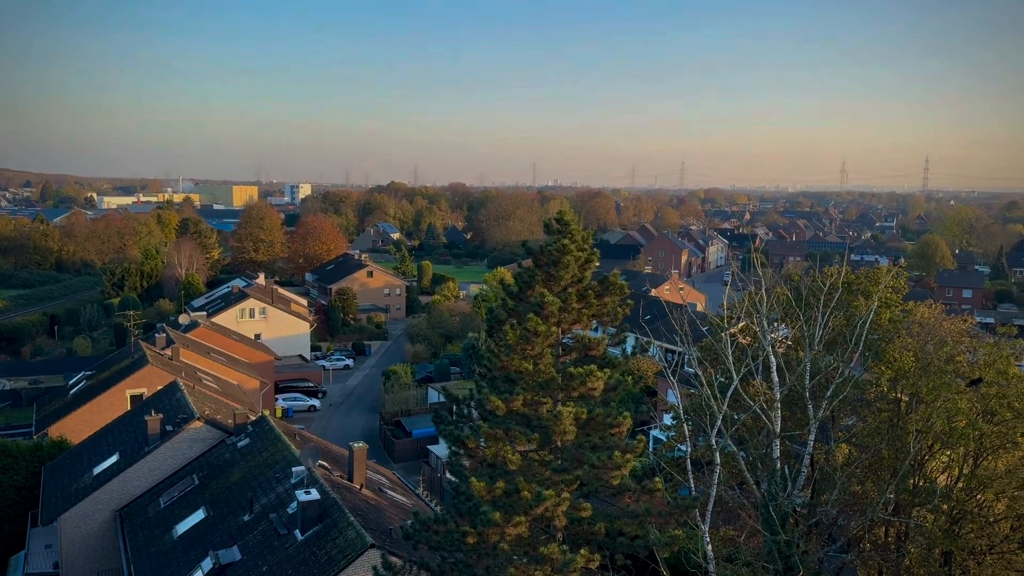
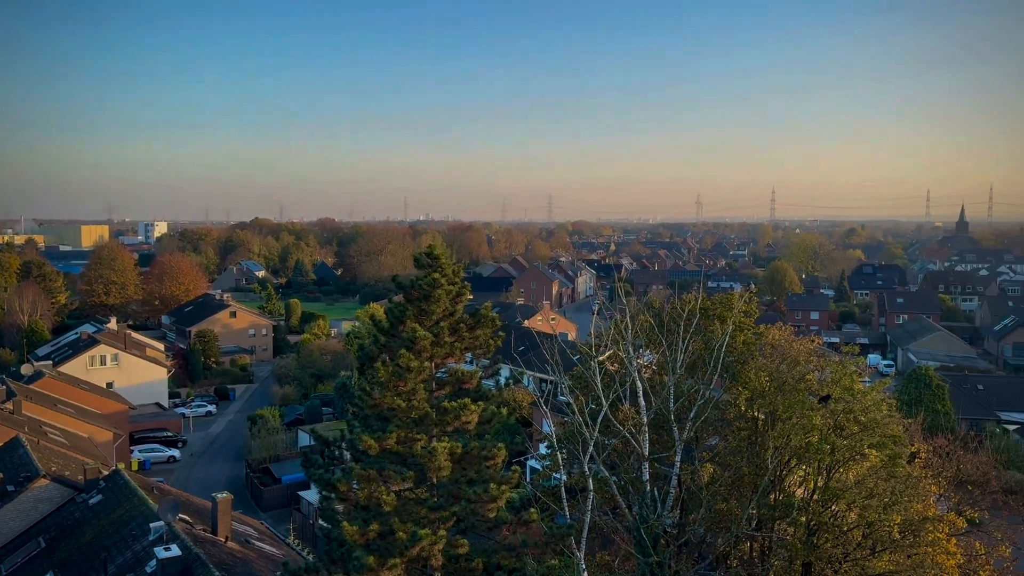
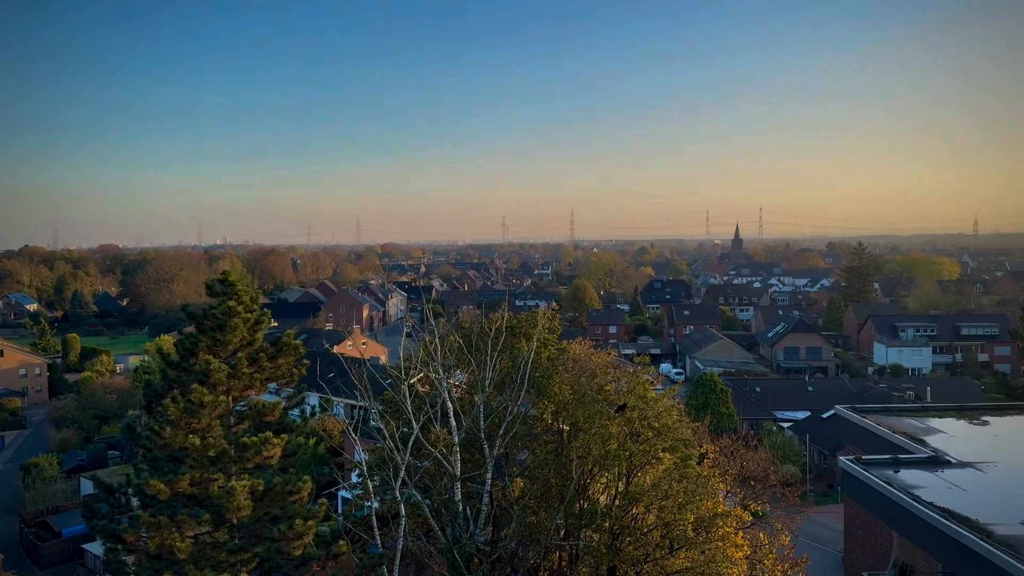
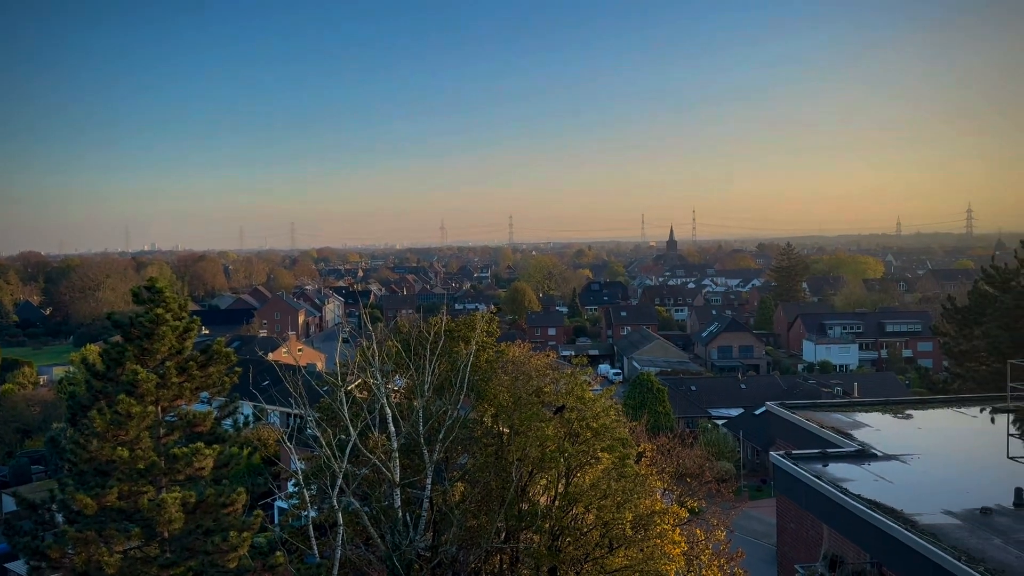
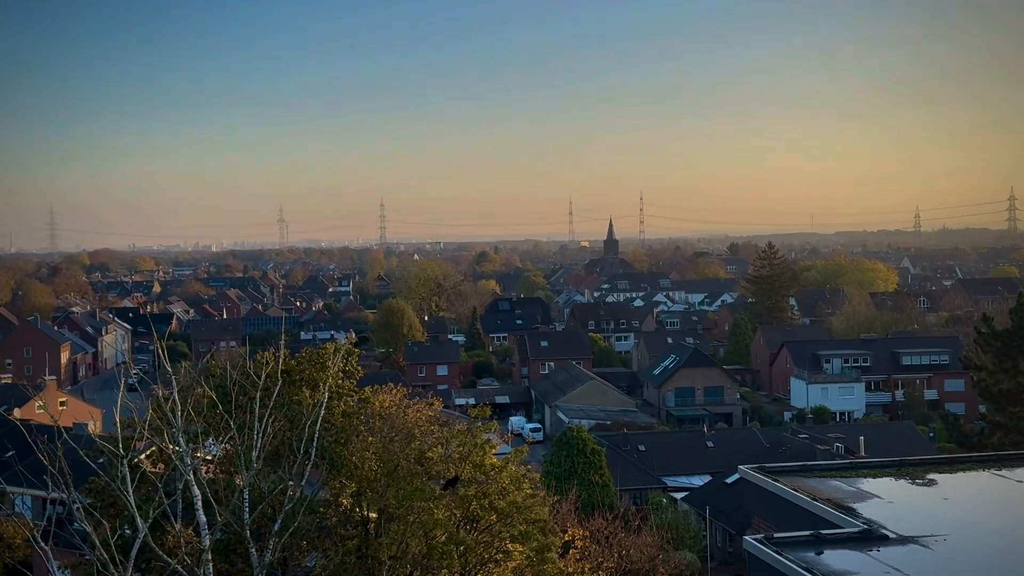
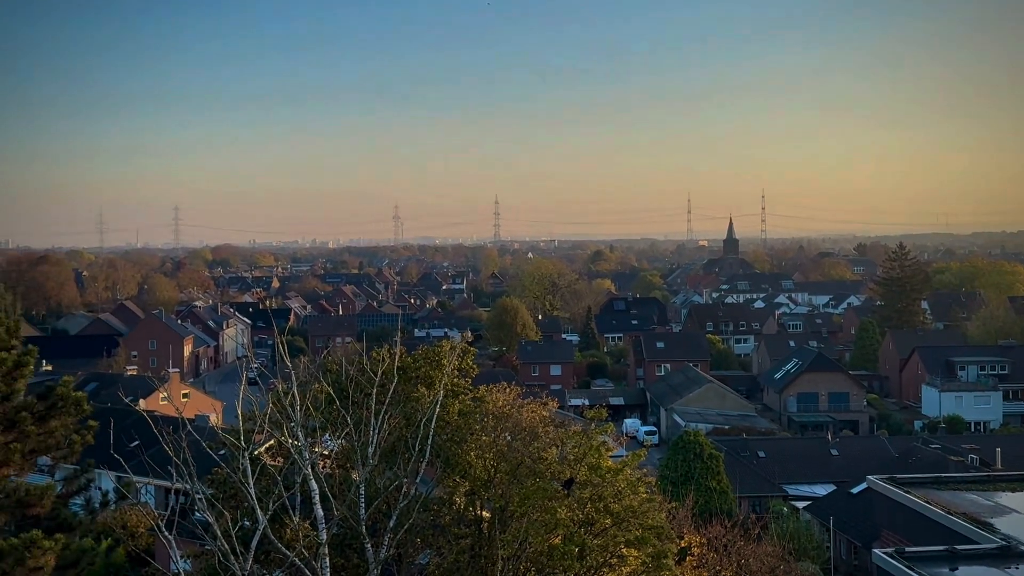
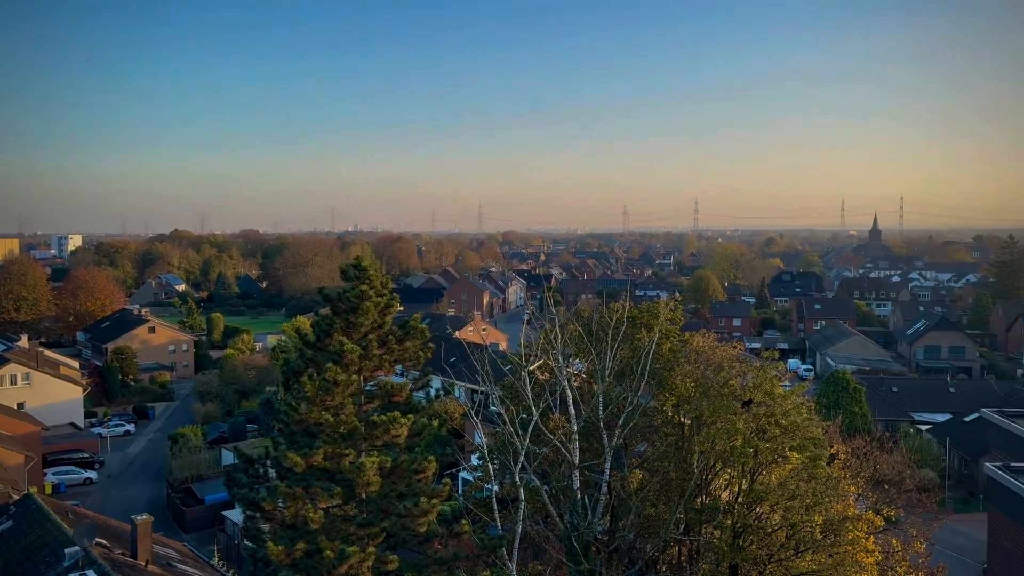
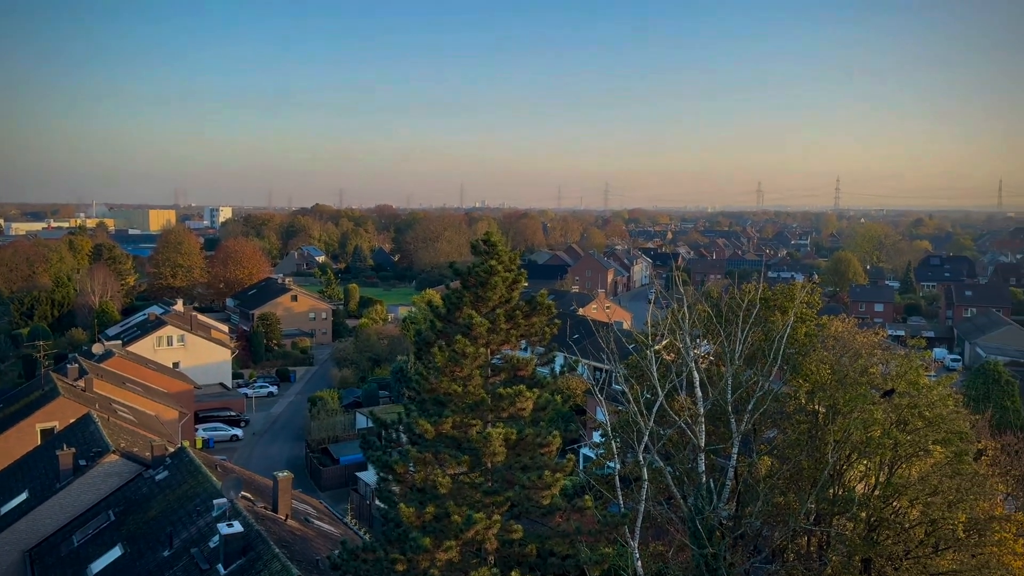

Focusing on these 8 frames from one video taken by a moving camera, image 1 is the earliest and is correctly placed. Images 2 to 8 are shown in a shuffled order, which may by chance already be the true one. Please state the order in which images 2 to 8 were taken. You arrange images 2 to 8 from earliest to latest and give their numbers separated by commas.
8, 2, 7, 3, 4, 5, 6
